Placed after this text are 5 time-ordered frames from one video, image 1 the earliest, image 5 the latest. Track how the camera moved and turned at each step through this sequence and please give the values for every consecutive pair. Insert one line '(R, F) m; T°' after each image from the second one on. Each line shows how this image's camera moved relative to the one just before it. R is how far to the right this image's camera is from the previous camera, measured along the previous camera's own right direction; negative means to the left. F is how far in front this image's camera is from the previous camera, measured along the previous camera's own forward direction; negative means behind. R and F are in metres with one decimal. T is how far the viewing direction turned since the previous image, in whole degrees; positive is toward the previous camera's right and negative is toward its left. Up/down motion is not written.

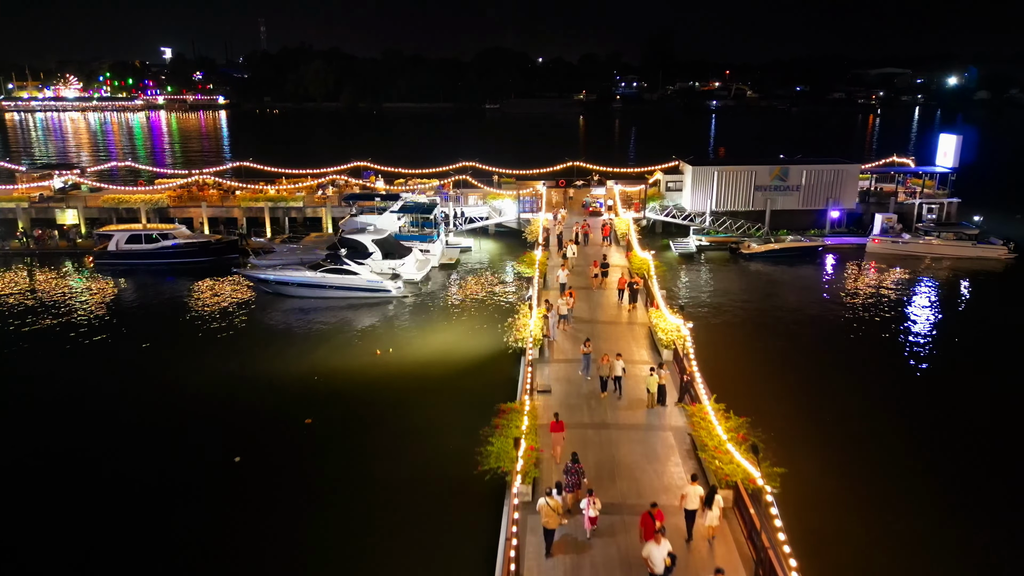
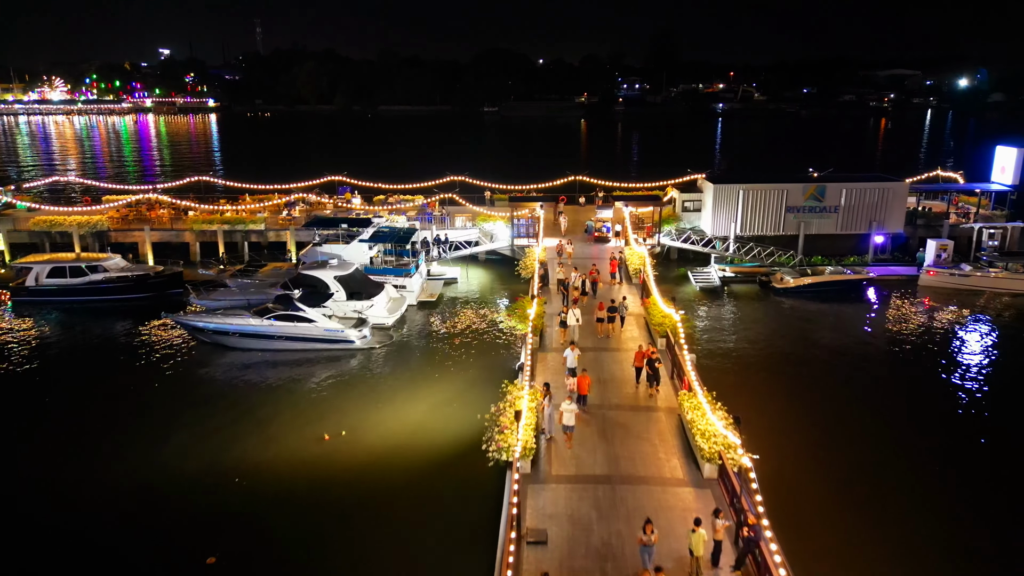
(+0.4, +5.3) m; 0°
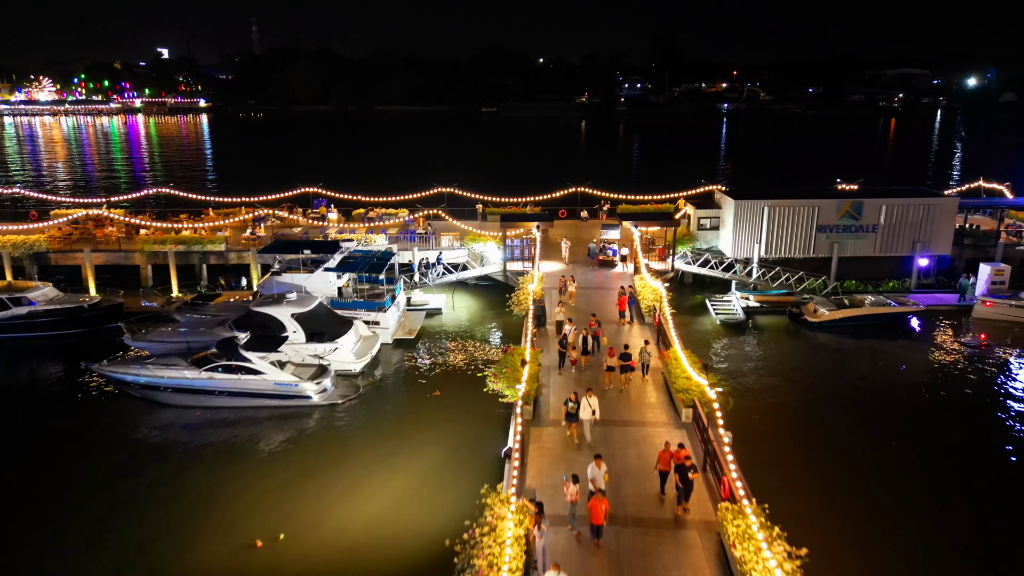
(+0.3, +4.1) m; 0°
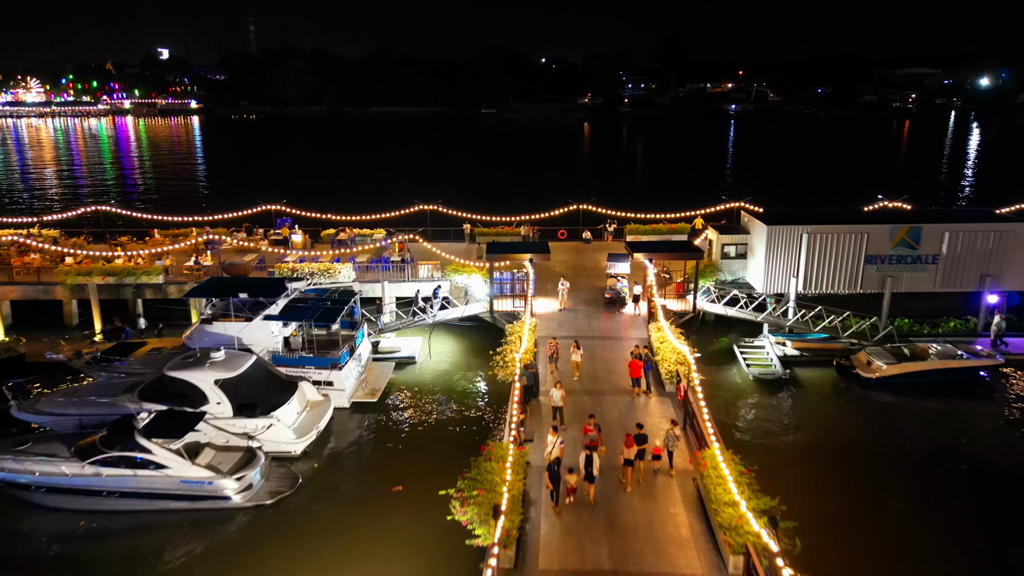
(+0.5, +4.8) m; 0°
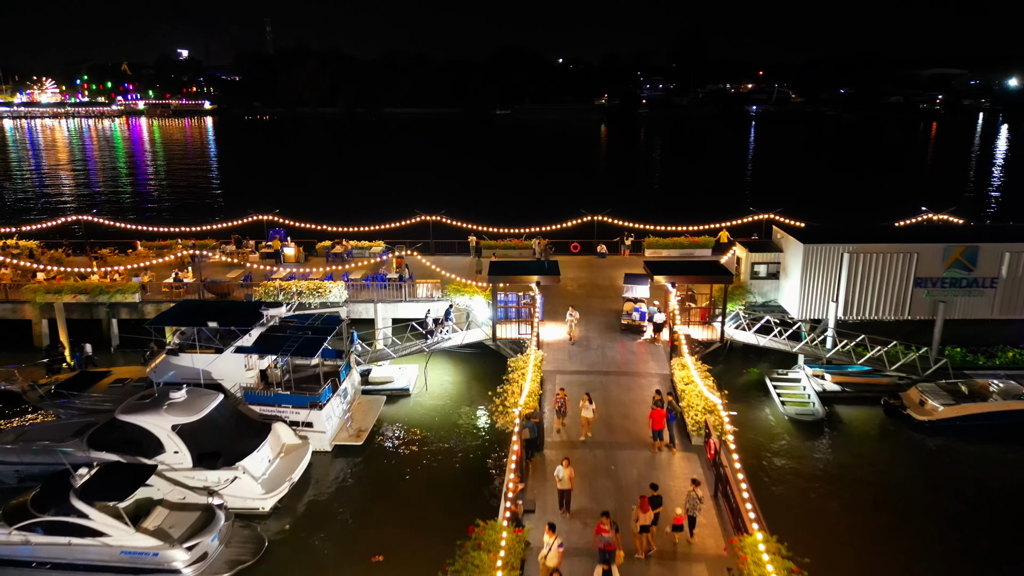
(+0.3, +2.4) m; -1°
